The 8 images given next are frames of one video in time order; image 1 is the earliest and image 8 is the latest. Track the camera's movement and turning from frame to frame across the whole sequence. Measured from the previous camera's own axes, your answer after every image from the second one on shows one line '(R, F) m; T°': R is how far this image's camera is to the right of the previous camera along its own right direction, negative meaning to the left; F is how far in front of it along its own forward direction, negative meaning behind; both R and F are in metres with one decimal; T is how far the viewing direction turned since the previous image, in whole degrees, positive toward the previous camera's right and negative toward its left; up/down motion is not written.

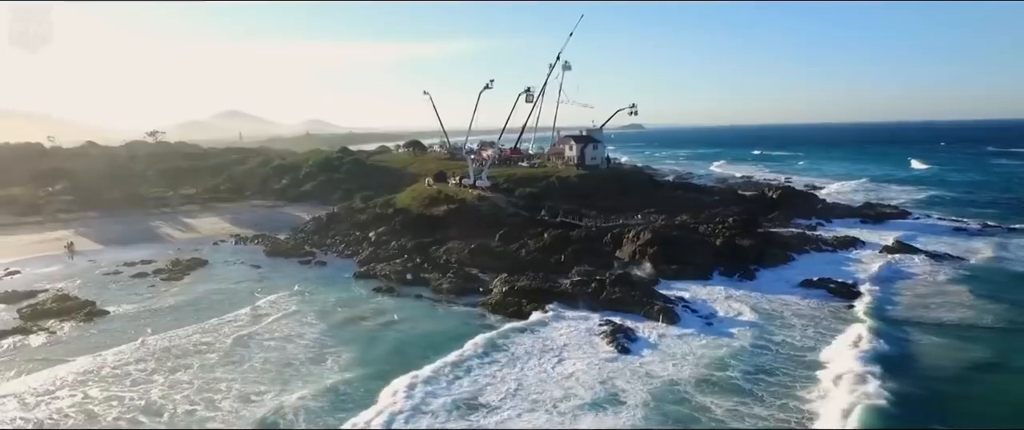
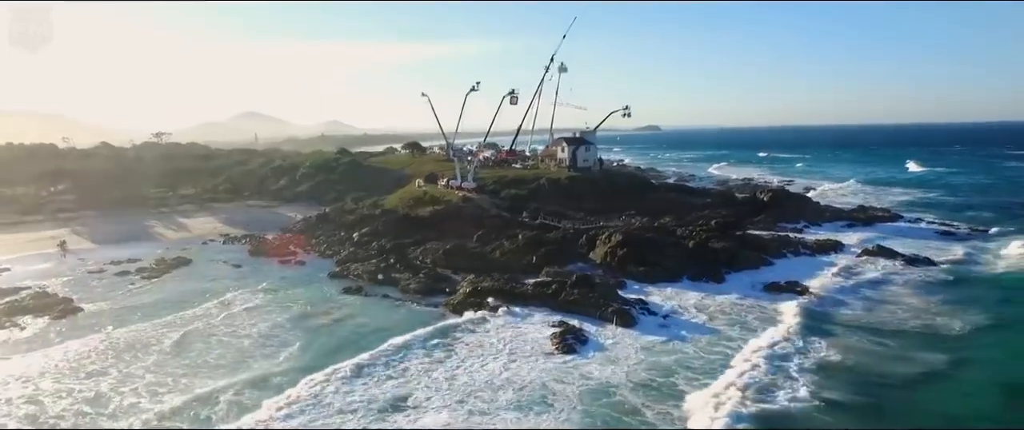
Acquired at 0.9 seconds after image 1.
(+2.5, -0.2) m; -2°
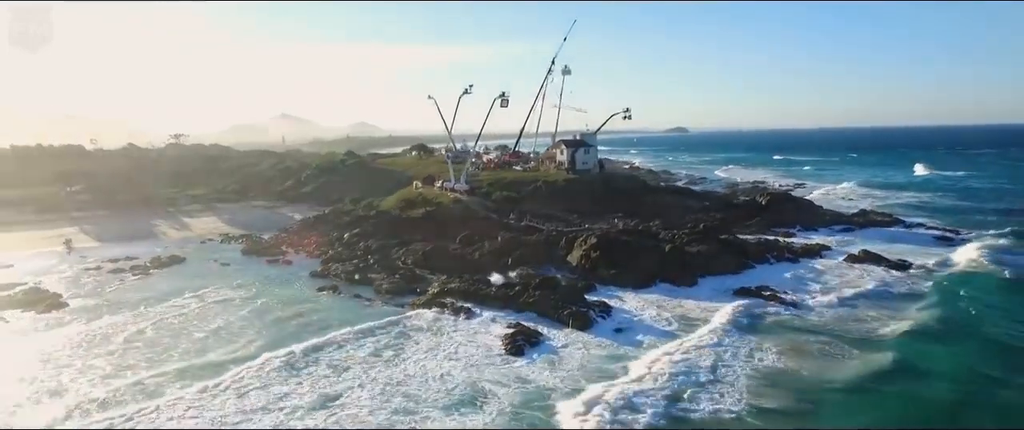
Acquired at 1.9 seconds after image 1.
(+2.9, -0.2) m; -3°
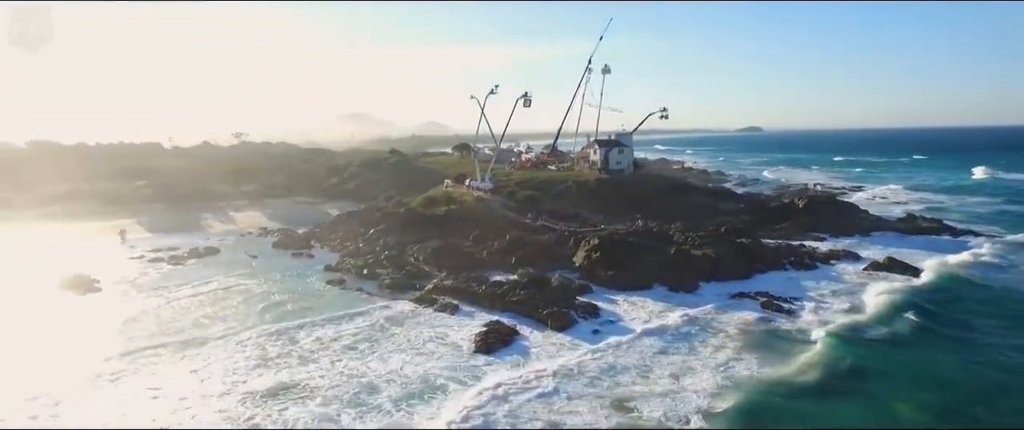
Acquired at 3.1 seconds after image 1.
(+3.5, -0.1) m; -6°
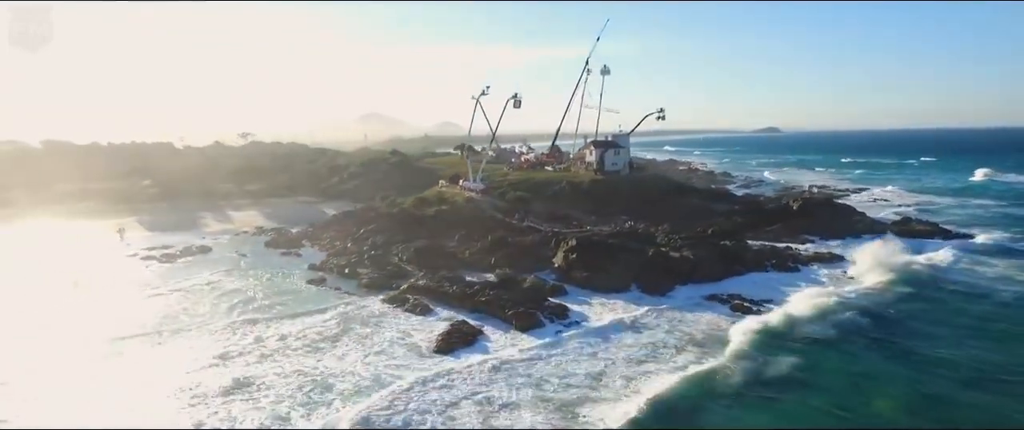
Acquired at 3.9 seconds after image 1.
(+2.0, -0.1) m; -2°
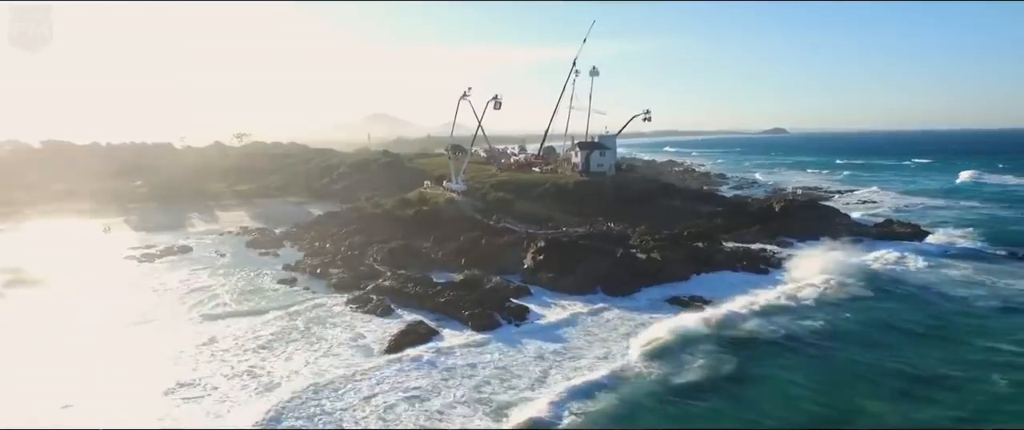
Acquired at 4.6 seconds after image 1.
(+2.1, -0.1) m; -1°
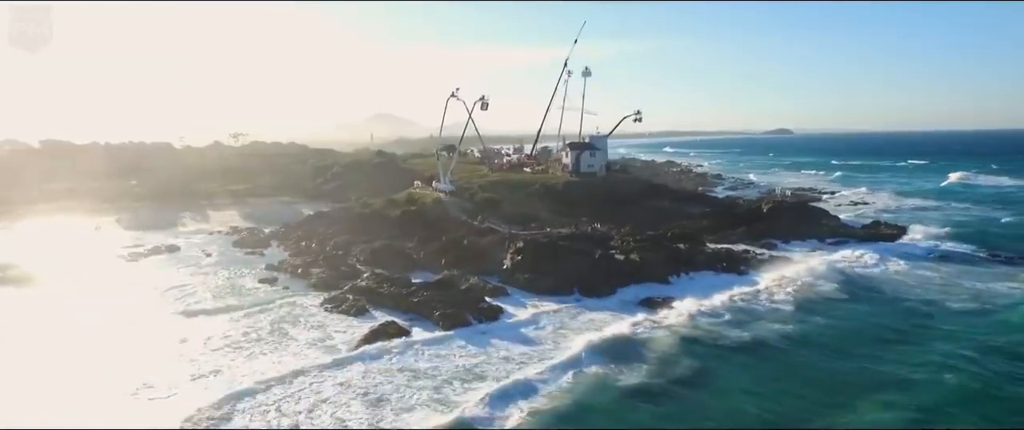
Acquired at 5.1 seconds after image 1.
(+1.4, -0.1) m; 0°
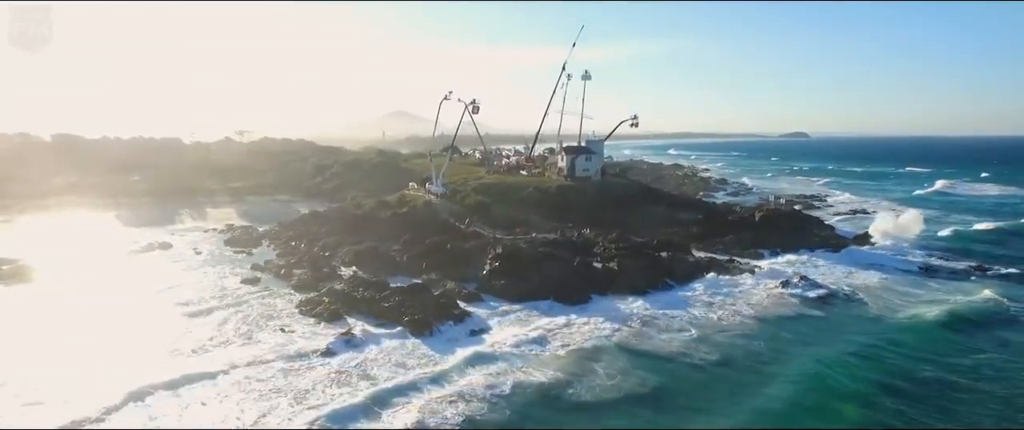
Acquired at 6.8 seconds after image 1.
(+1.8, -0.1) m; -1°
